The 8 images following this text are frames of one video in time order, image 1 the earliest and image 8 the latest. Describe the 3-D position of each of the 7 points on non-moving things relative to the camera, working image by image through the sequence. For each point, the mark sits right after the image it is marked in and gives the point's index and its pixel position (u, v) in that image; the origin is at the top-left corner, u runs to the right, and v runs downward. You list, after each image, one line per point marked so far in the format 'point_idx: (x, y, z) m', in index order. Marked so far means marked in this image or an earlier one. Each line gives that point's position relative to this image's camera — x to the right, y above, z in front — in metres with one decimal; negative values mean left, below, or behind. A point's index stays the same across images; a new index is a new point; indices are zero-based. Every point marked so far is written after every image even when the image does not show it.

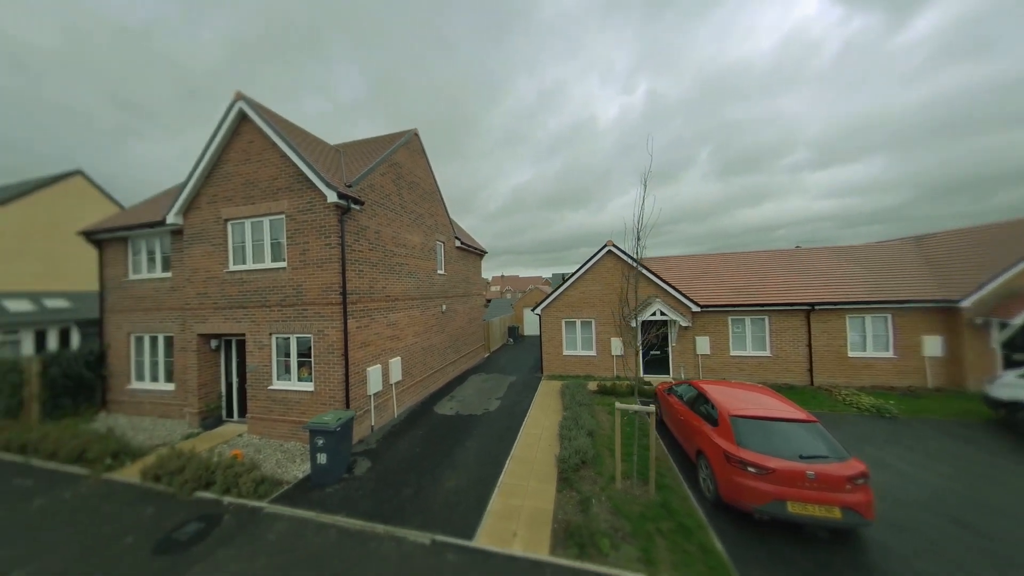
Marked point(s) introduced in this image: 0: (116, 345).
0: (-12.6, -1.8, +9.1) m
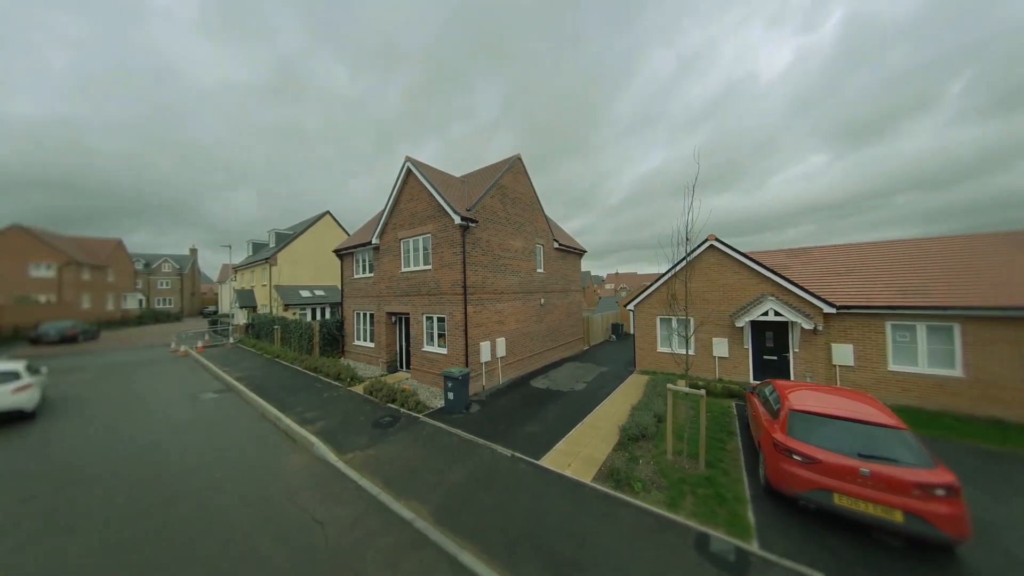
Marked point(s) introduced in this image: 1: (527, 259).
0: (-8.6, -1.5, +15.1) m
1: (+0.7, +1.3, +13.3) m
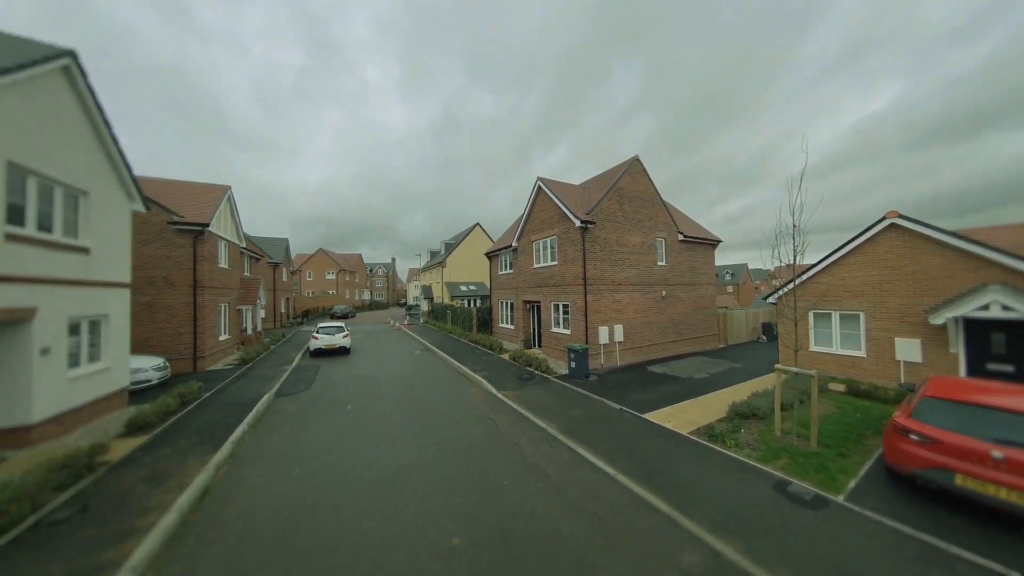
0: (-1.2, -1.2, +19.6) m
1: (+6.5, +1.7, +14.0) m
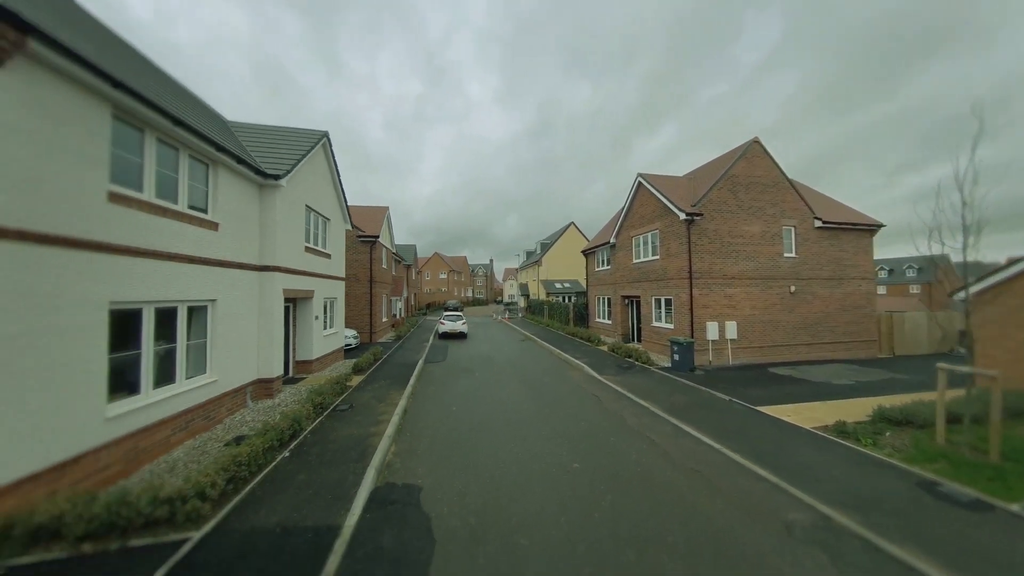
0: (+5.6, -0.9, +20.3) m
1: (+11.2, +1.9, +12.6) m
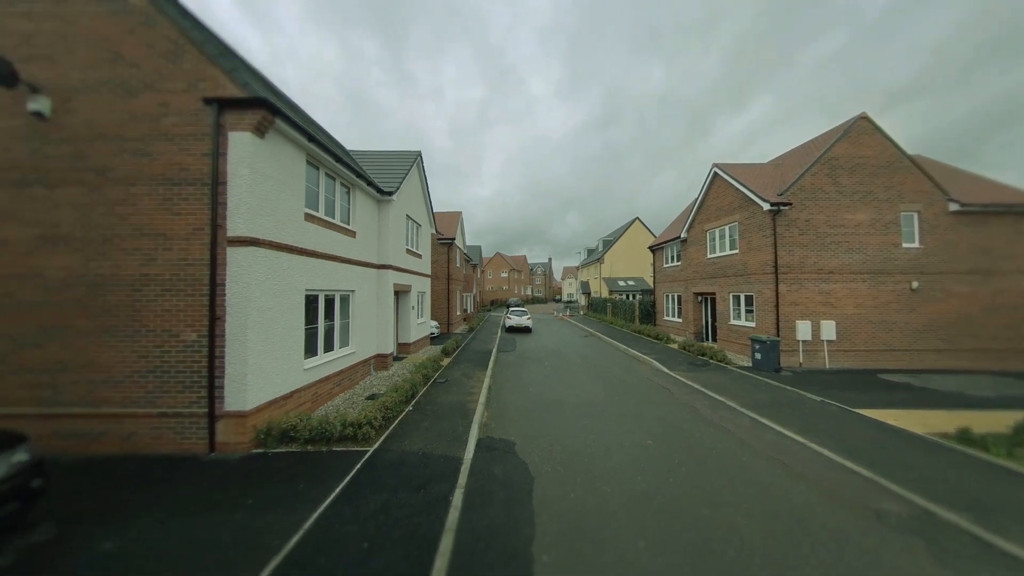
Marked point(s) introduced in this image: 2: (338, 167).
0: (+10.0, -0.7, +19.6) m
1: (+14.1, +2.1, +11.0) m
2: (-4.4, +3.1, +7.3) m
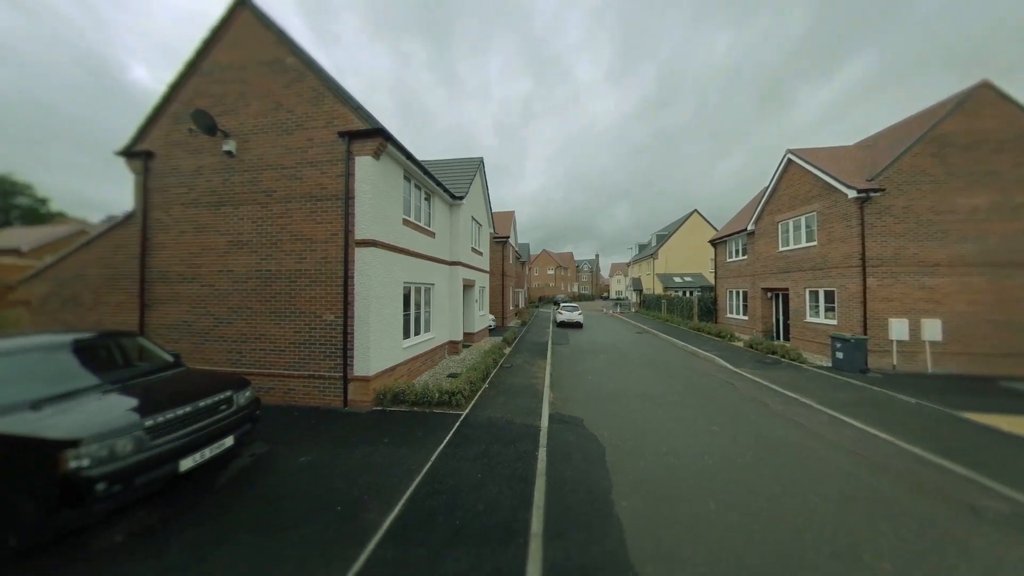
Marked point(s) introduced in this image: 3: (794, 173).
0: (+13.5, -0.4, +18.6) m
1: (+16.2, +2.3, +9.4) m
2: (-2.6, +3.3, +8.6) m
3: (+12.8, +5.2, +13.0) m
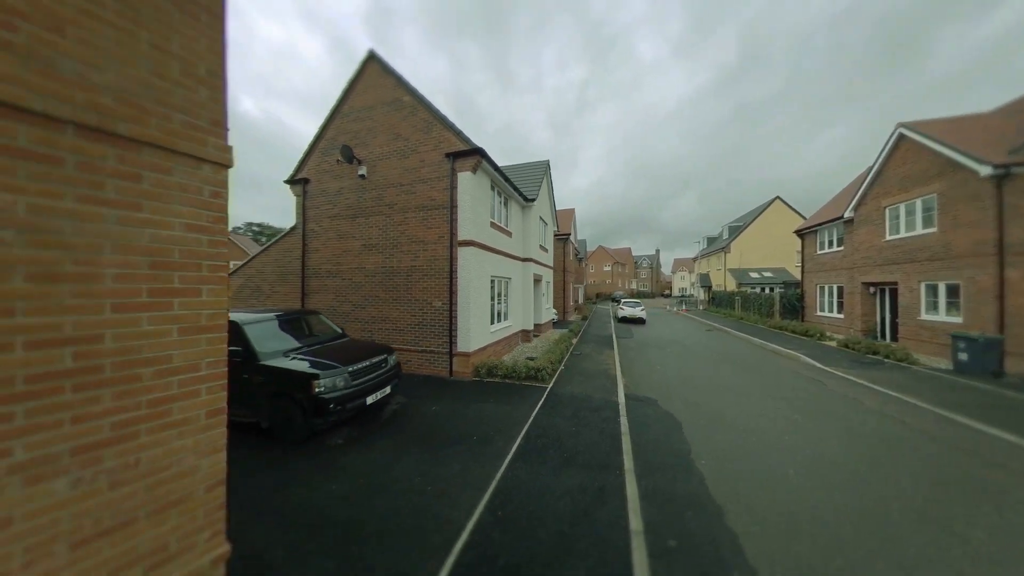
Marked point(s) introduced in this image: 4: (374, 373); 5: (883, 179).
0: (+17.4, -0.1, +16.9) m
1: (+18.5, +2.5, +7.3) m
2: (-0.2, +3.5, +9.8) m
3: (+15.7, +5.5, +11.5) m
4: (-2.7, -1.7, +5.7) m
5: (+16.0, +4.7, +12.4) m
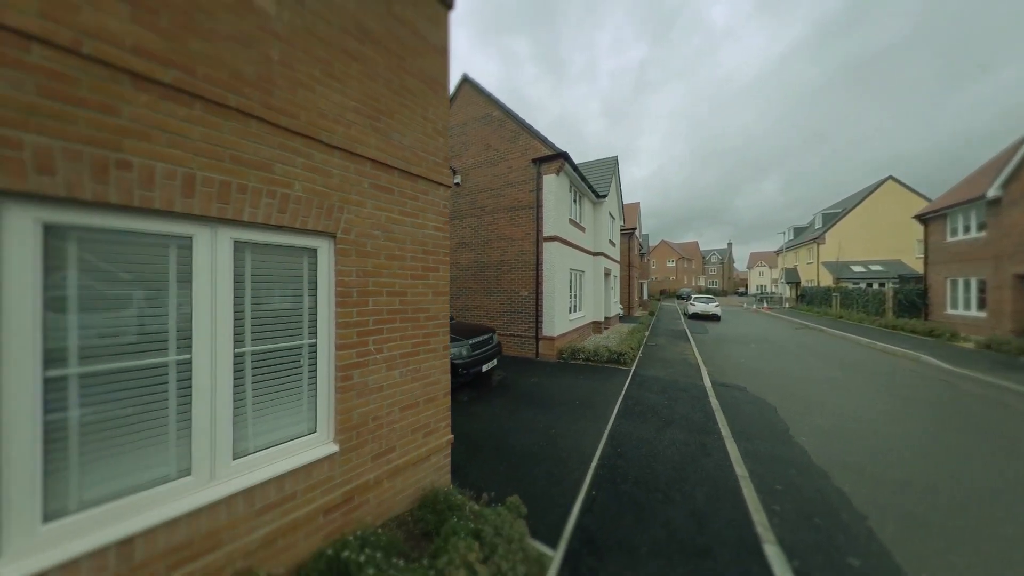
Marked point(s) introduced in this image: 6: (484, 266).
0: (+21.1, +0.2, +14.3) m
1: (+20.5, +2.8, +4.8) m
2: (+2.5, +3.8, +10.4) m
3: (+18.5, +5.8, +9.3) m
4: (-0.7, -1.4, +6.9) m
5: (+18.9, +5.0, +10.2) m
6: (-0.9, +0.7, +9.7) m
